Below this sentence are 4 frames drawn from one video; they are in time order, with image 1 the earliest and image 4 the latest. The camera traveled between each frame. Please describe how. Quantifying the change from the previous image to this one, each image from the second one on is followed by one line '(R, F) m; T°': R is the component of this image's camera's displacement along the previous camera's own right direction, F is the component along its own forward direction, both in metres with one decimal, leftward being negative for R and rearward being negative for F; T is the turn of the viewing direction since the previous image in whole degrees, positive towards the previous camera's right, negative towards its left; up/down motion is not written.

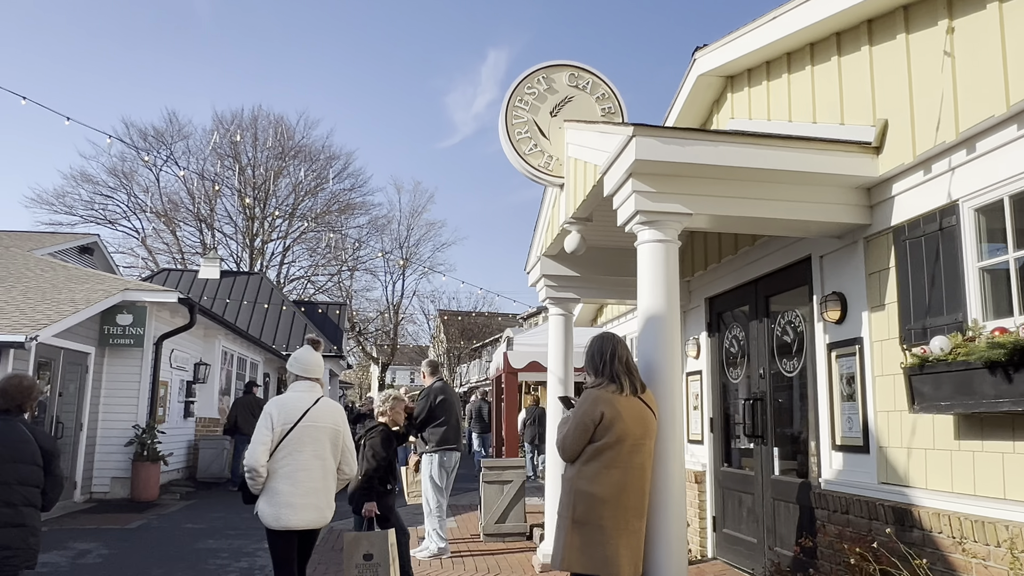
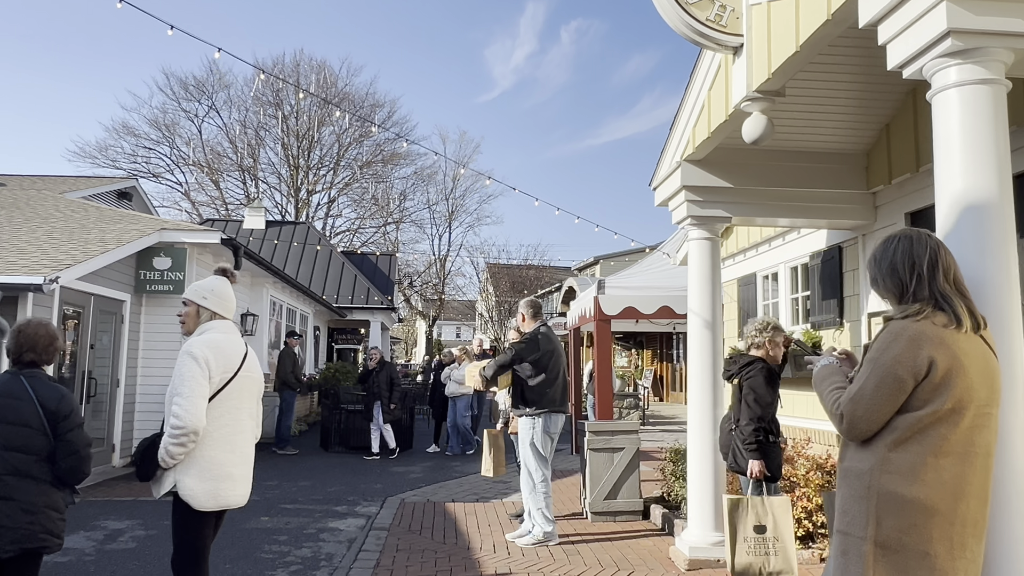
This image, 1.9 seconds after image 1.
(-0.6, +1.6) m; -3°
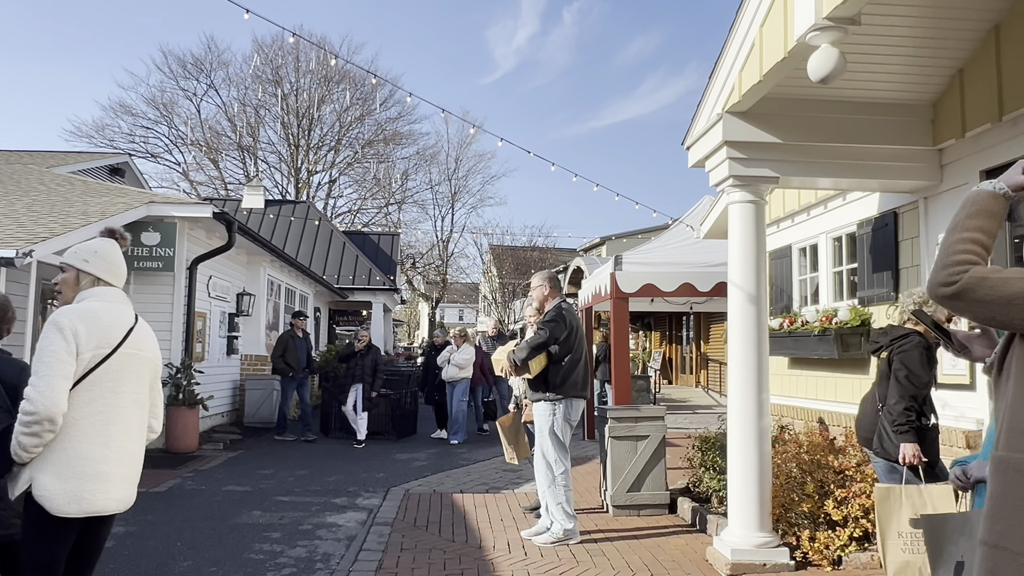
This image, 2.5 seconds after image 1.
(-0.1, +0.6) m; 0°
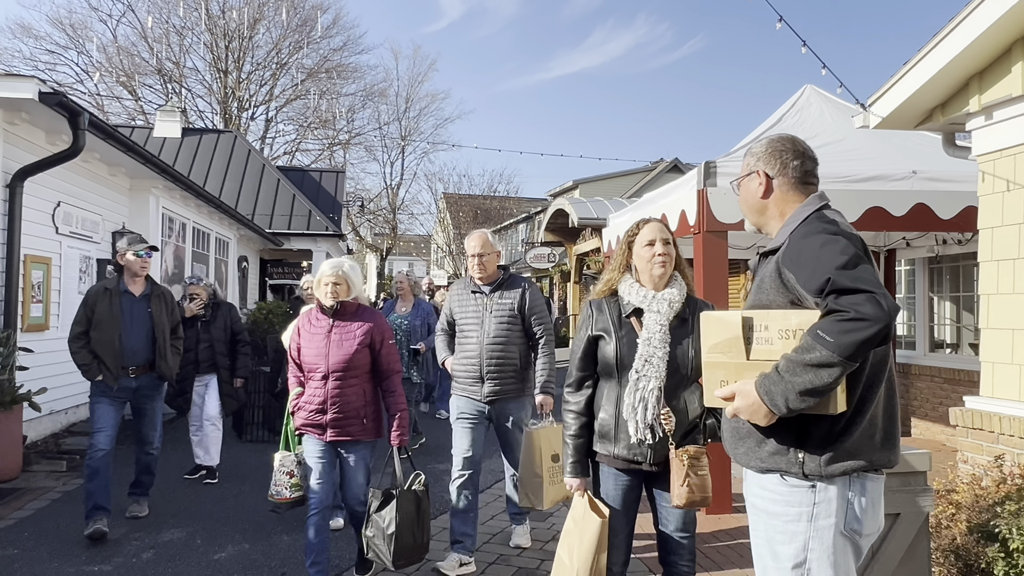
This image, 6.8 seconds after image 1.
(-0.5, +3.8) m; +4°
